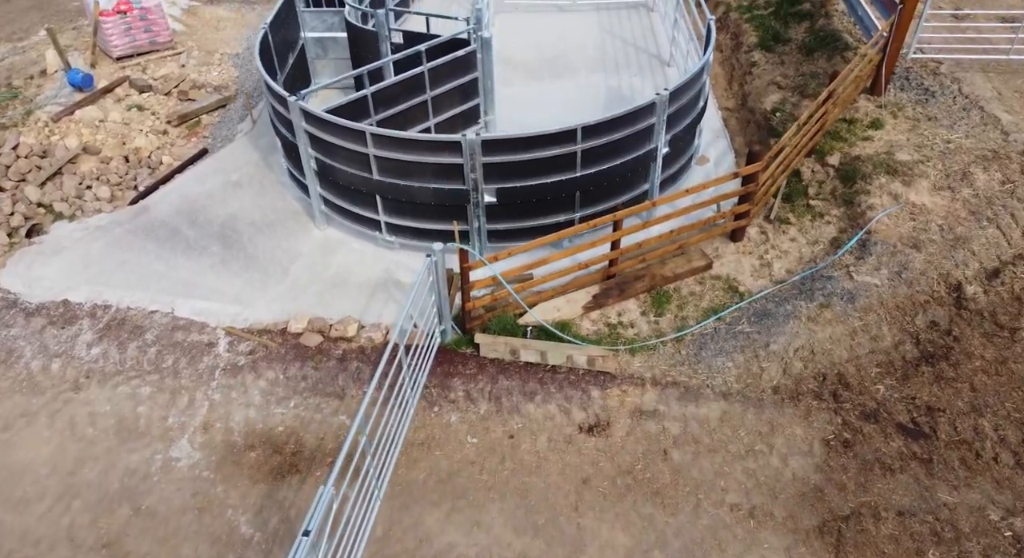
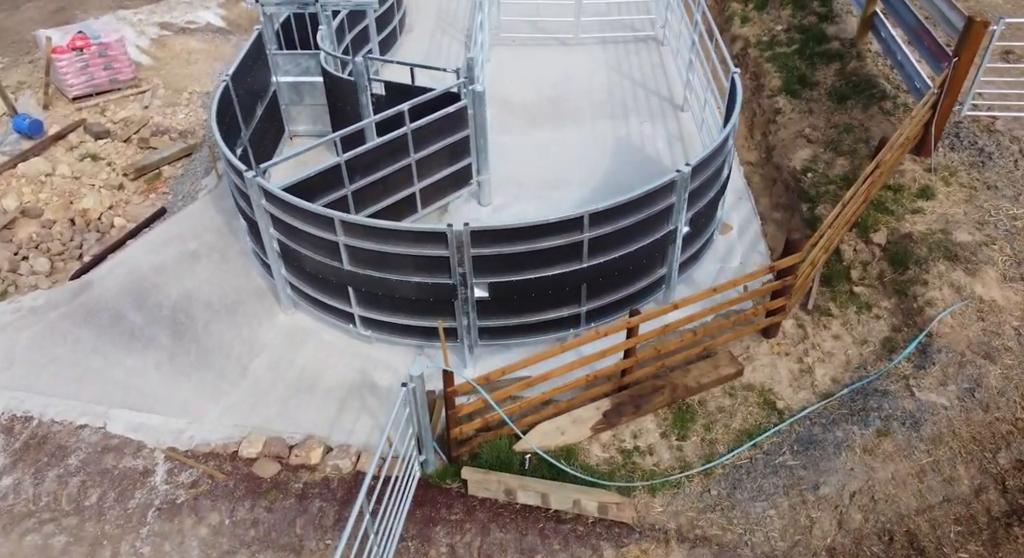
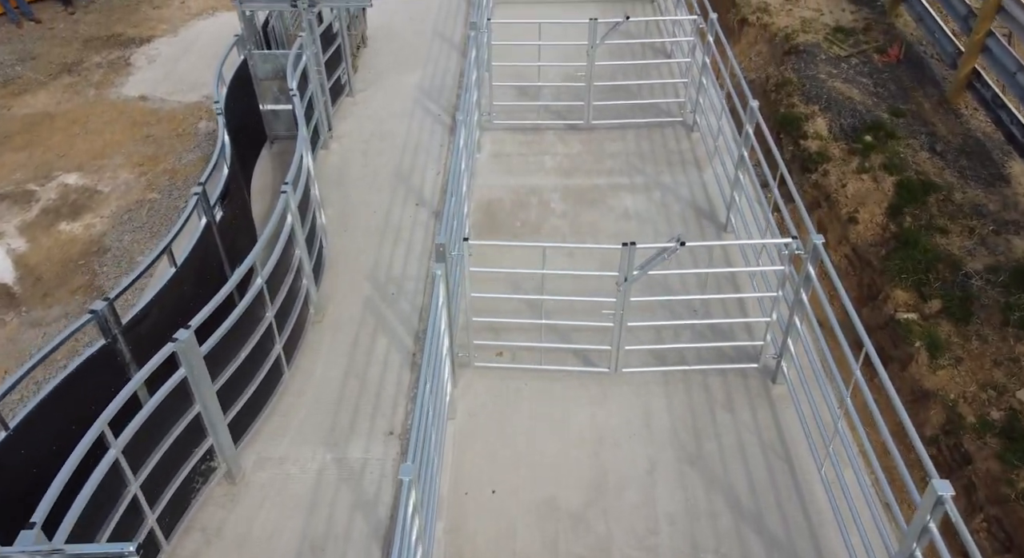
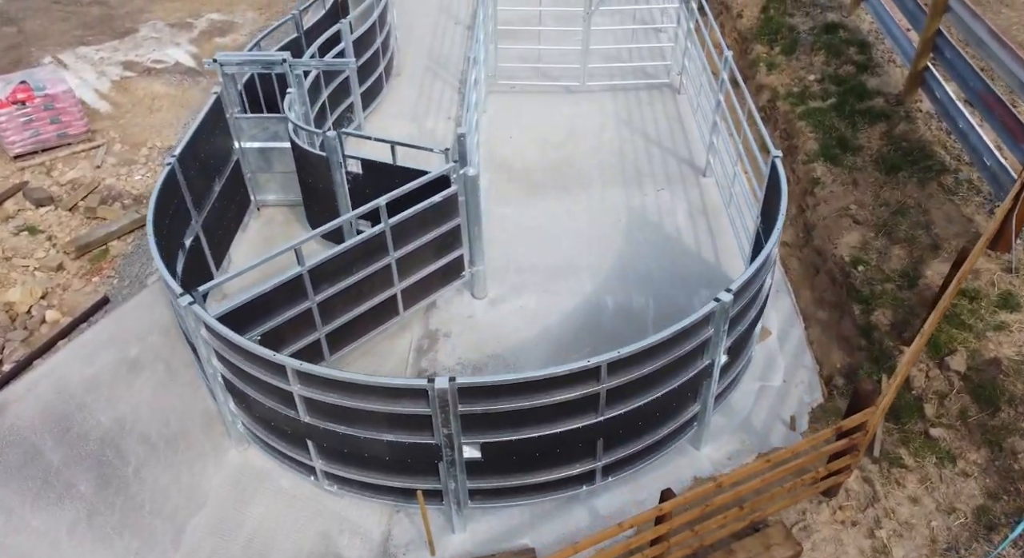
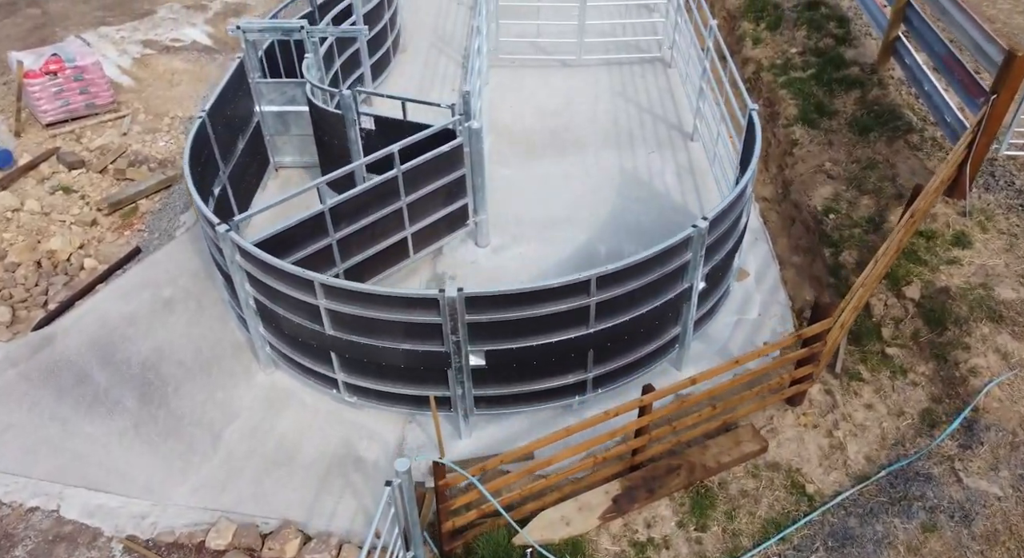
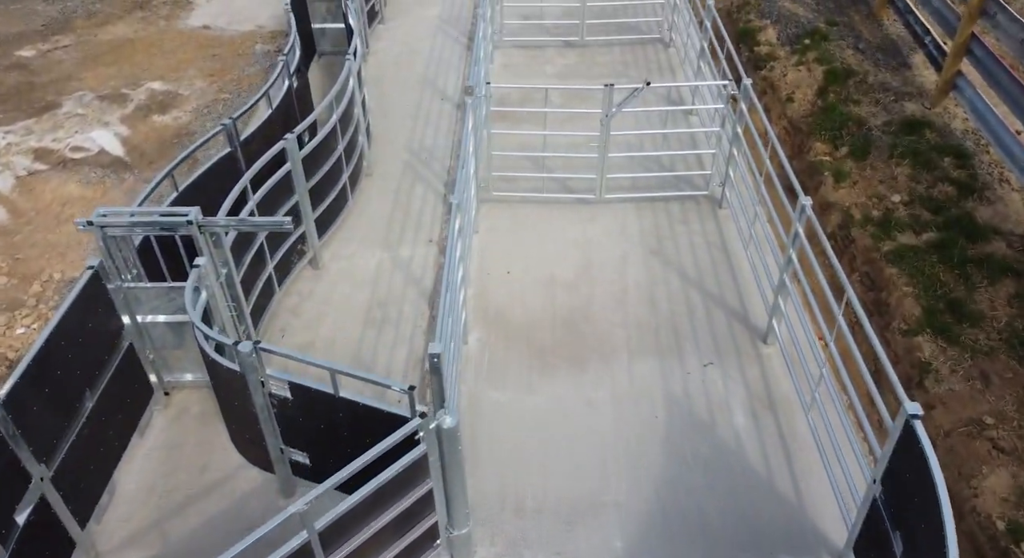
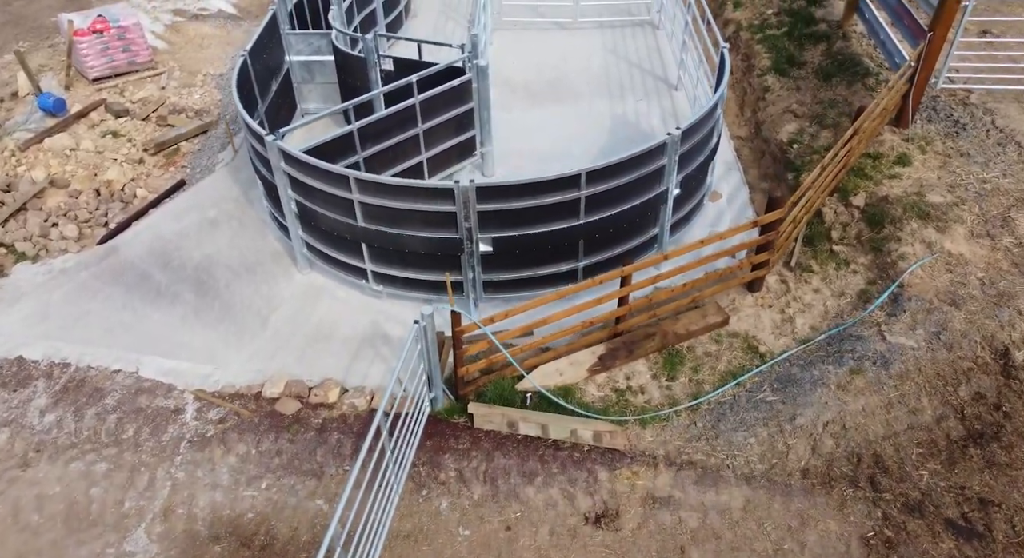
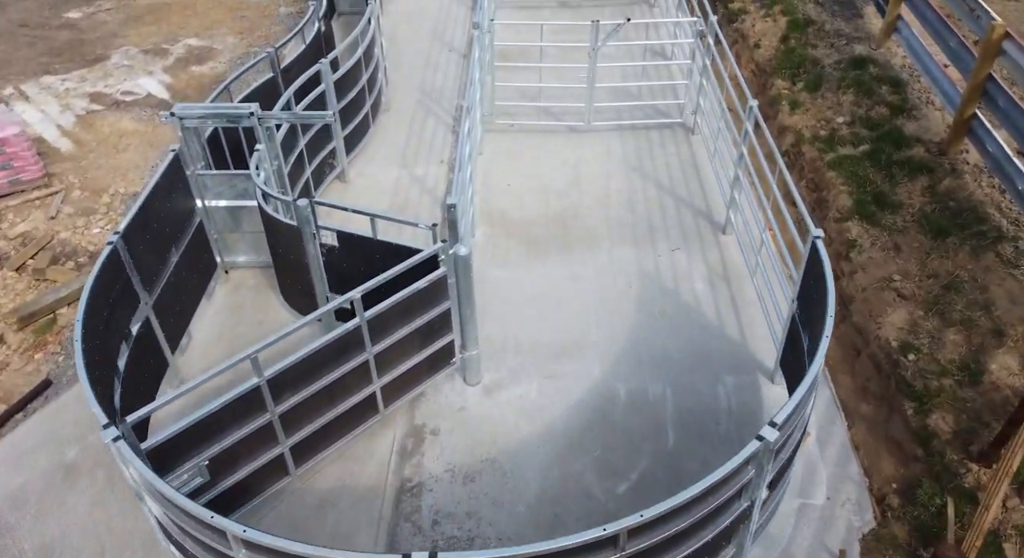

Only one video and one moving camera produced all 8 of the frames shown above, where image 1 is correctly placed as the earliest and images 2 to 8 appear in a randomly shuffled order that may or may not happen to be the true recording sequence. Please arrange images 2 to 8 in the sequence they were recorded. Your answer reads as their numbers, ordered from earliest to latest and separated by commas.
7, 2, 5, 4, 8, 6, 3
